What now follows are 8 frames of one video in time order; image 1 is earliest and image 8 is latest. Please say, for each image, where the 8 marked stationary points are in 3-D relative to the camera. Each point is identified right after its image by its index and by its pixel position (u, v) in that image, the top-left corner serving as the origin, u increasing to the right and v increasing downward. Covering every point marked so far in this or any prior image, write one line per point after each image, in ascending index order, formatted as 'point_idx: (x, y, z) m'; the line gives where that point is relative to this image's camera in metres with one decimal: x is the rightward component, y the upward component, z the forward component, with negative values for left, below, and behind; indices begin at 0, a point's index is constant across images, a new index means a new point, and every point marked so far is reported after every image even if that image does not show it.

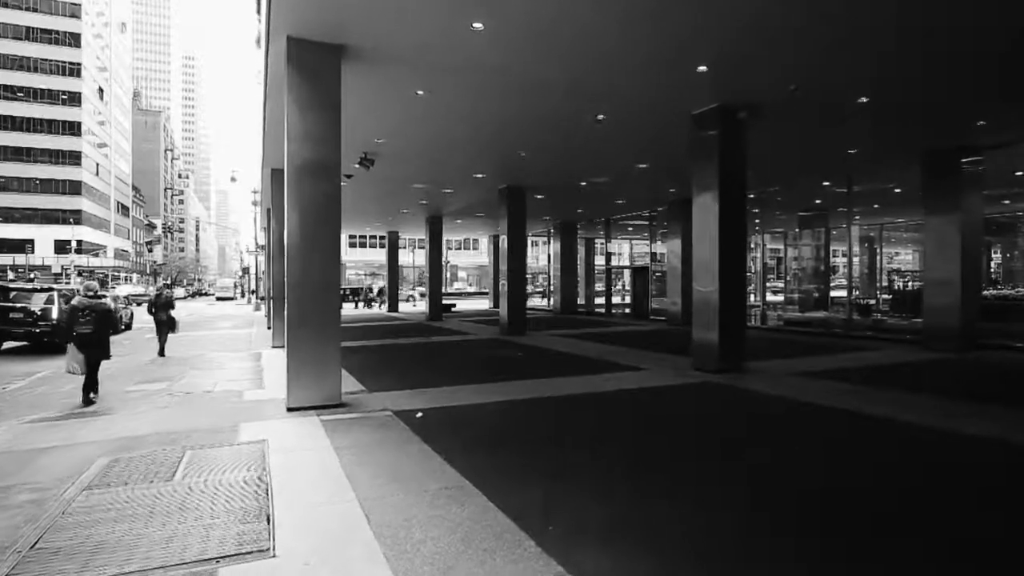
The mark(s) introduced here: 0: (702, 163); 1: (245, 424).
0: (+3.4, +2.2, +10.0) m
1: (-2.9, -1.5, +6.3) m
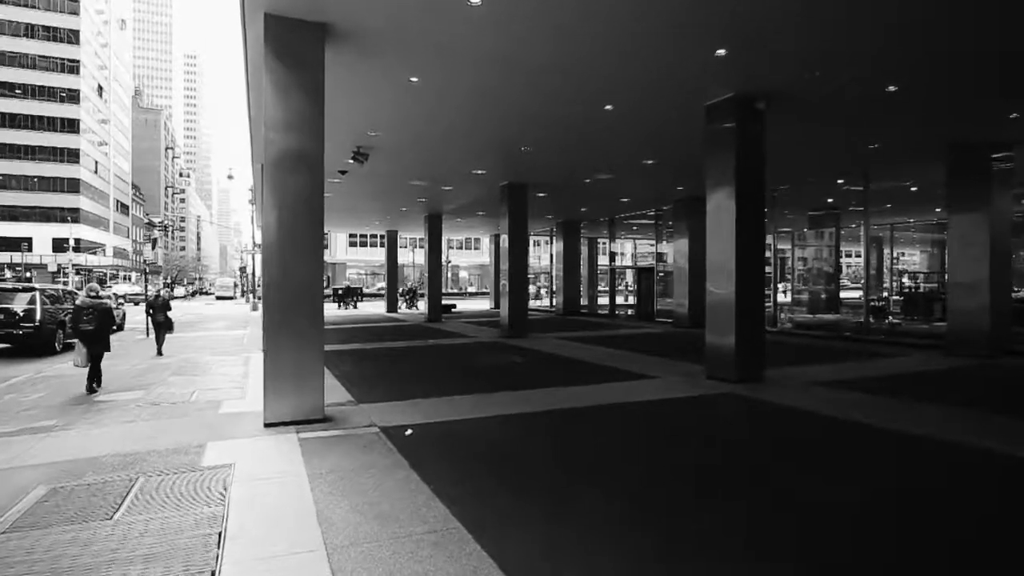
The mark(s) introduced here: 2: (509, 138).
0: (+3.4, +2.1, +9.3) m
1: (-2.9, -1.5, +5.6) m
2: (-0.1, +3.0, +11.5) m
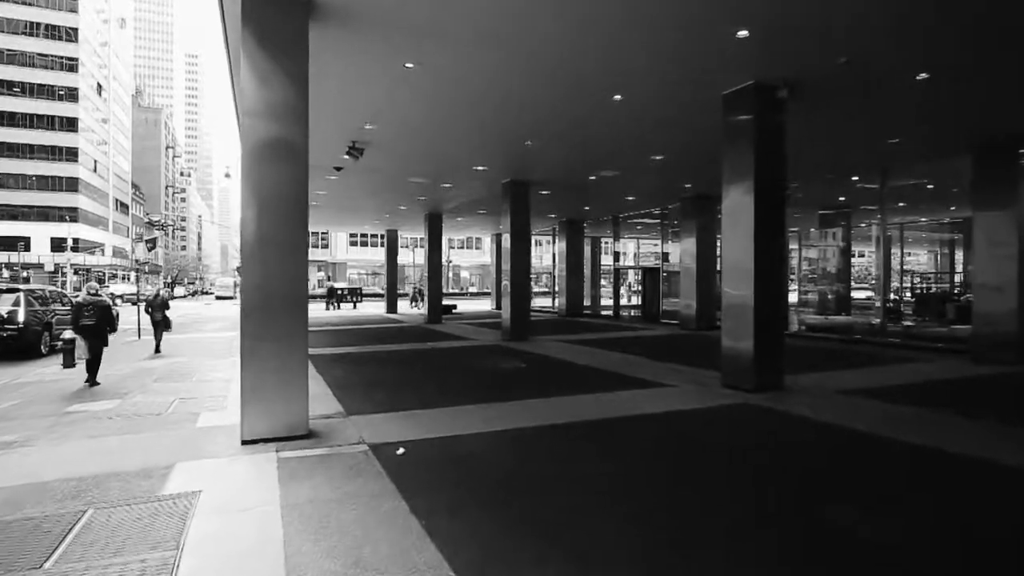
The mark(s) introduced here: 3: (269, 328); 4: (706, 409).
0: (+3.4, +2.1, +8.7) m
1: (-2.9, -1.6, +5.0) m
2: (0.0, +3.0, +10.9) m
3: (-2.5, -0.4, +5.8) m
4: (+2.5, -1.6, +7.5) m
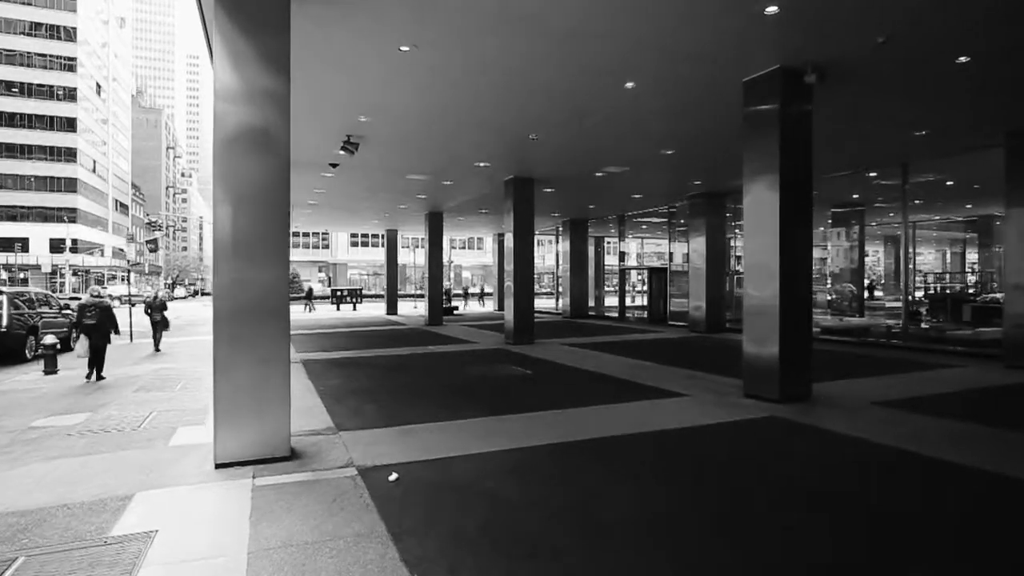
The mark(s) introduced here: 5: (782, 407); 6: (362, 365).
0: (+3.5, +2.1, +8.1) m
1: (-2.8, -1.6, +4.4) m
2: (+0.1, +3.0, +10.3) m
3: (-2.4, -0.4, +5.2) m
4: (+2.6, -1.6, +6.9) m
5: (+3.6, -1.6, +7.6) m
6: (-3.1, -1.6, +11.8) m
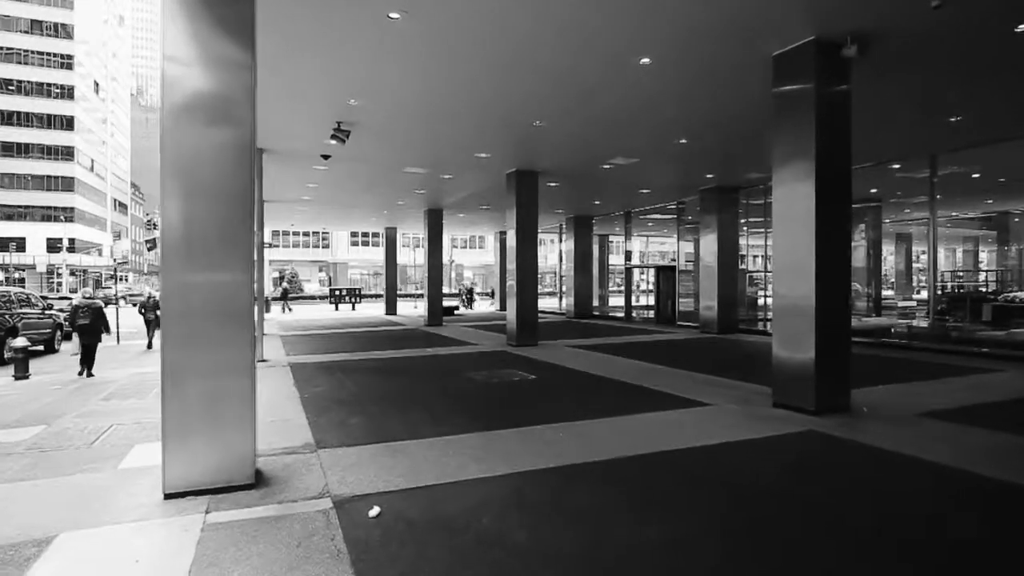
0: (+3.5, +2.1, +7.2) m
1: (-2.8, -1.6, +3.6) m
2: (+0.1, +3.0, +9.5) m
3: (-2.4, -0.4, +4.4) m
4: (+2.6, -1.6, +6.1) m
5: (+3.6, -1.5, +6.8) m
6: (-3.0, -1.6, +11.0) m
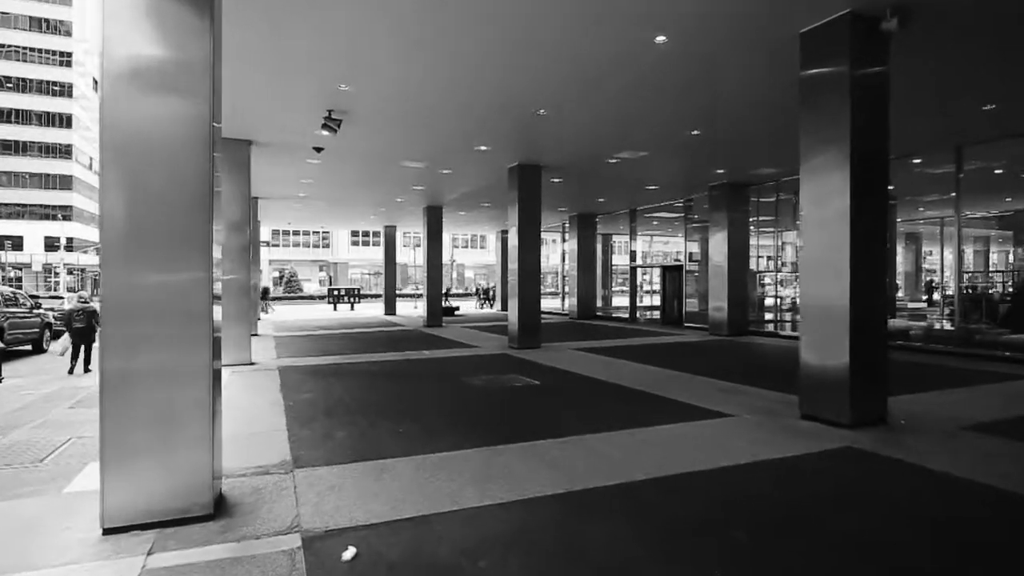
0: (+3.6, +2.1, +6.6) m
1: (-2.8, -1.6, +3.0) m
2: (+0.1, +3.0, +8.8) m
3: (-2.4, -0.4, +3.7) m
4: (+2.6, -1.6, +5.4) m
5: (+3.6, -1.5, +6.1) m
6: (-3.0, -1.5, +10.3) m
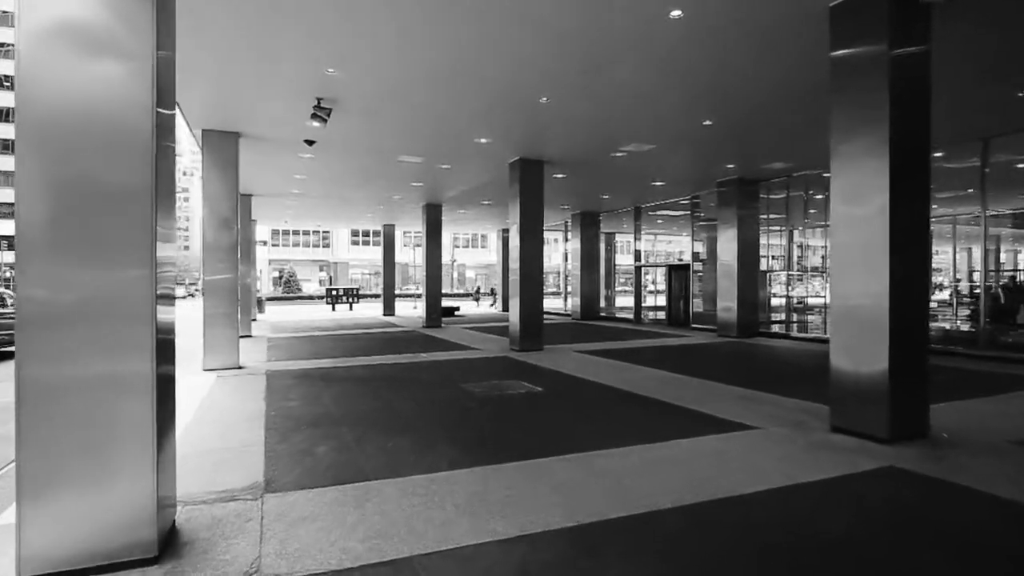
0: (+3.6, +2.1, +5.9) m
1: (-2.8, -1.6, +2.3) m
2: (+0.2, +3.0, +8.2) m
3: (-2.4, -0.4, +3.1) m
4: (+2.7, -1.6, +4.8) m
5: (+3.7, -1.5, +5.5) m
6: (-3.0, -1.5, +9.7) m
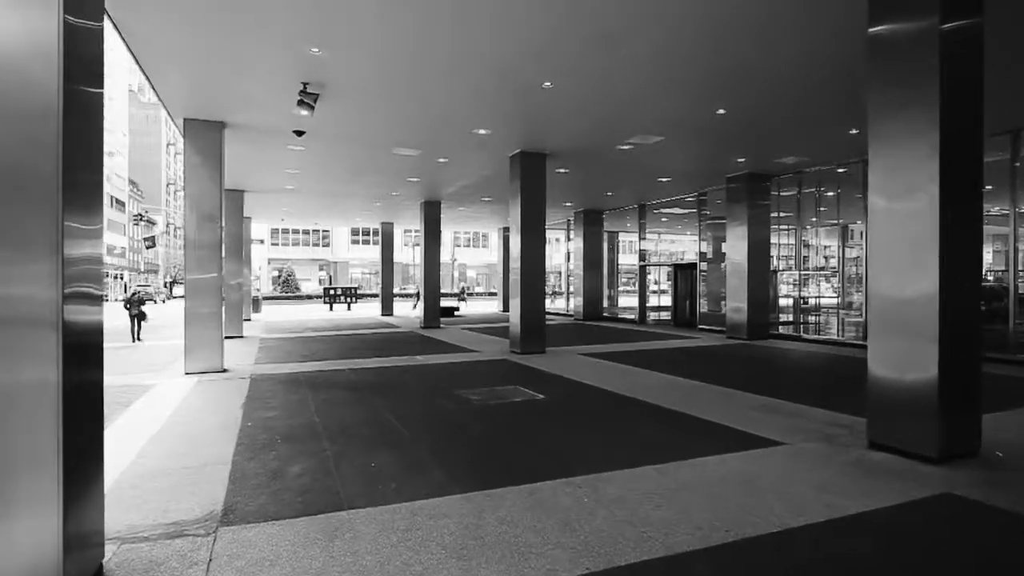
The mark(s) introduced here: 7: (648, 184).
0: (+3.6, +2.1, +5.3) m
1: (-2.8, -1.5, +1.7) m
2: (+0.2, +3.0, +7.6) m
3: (-2.4, -0.4, +2.5) m
4: (+2.6, -1.6, +4.1) m
5: (+3.6, -1.5, +4.9) m
6: (-3.0, -1.5, +9.1) m
7: (+4.1, +3.1, +17.4) m
